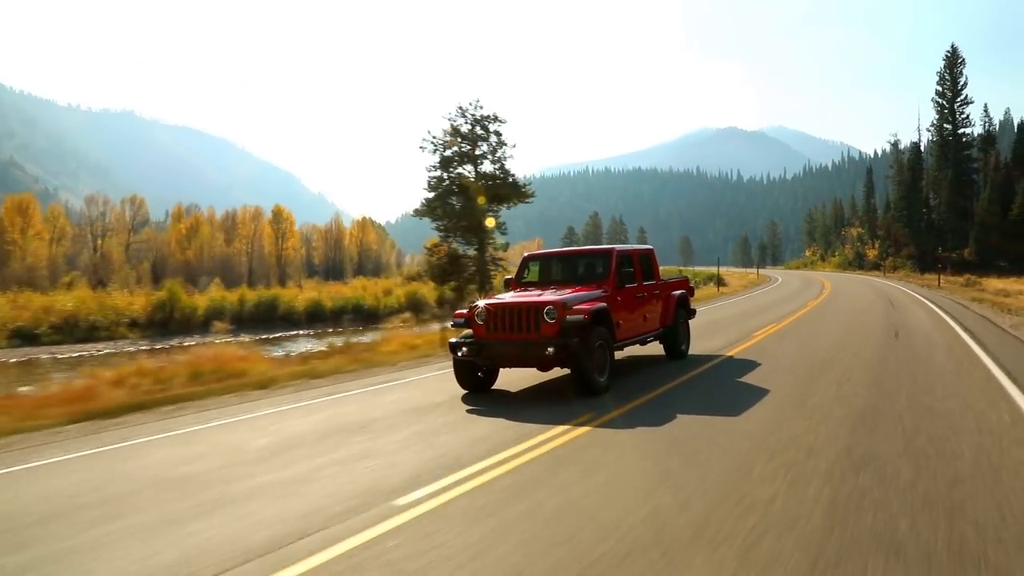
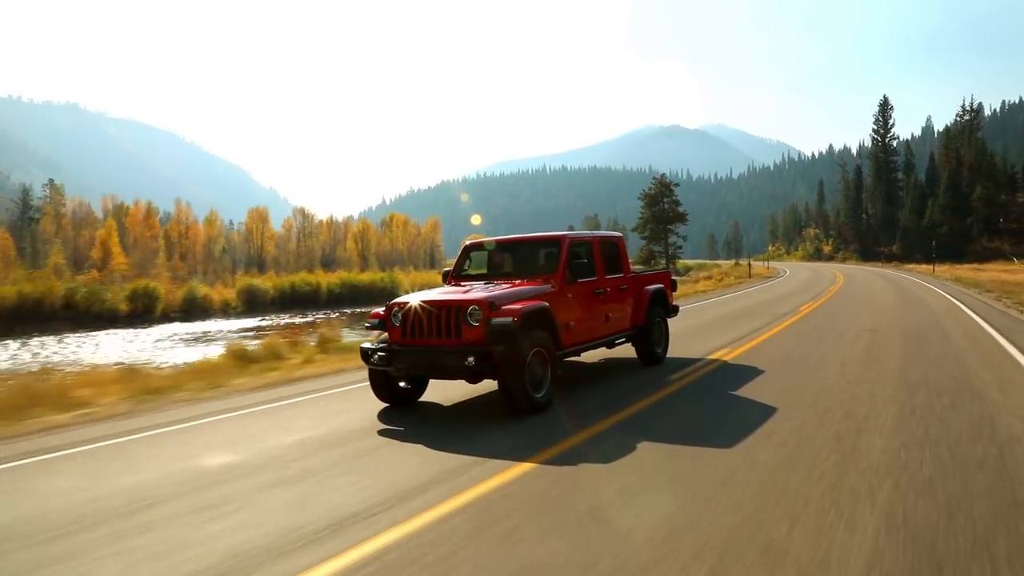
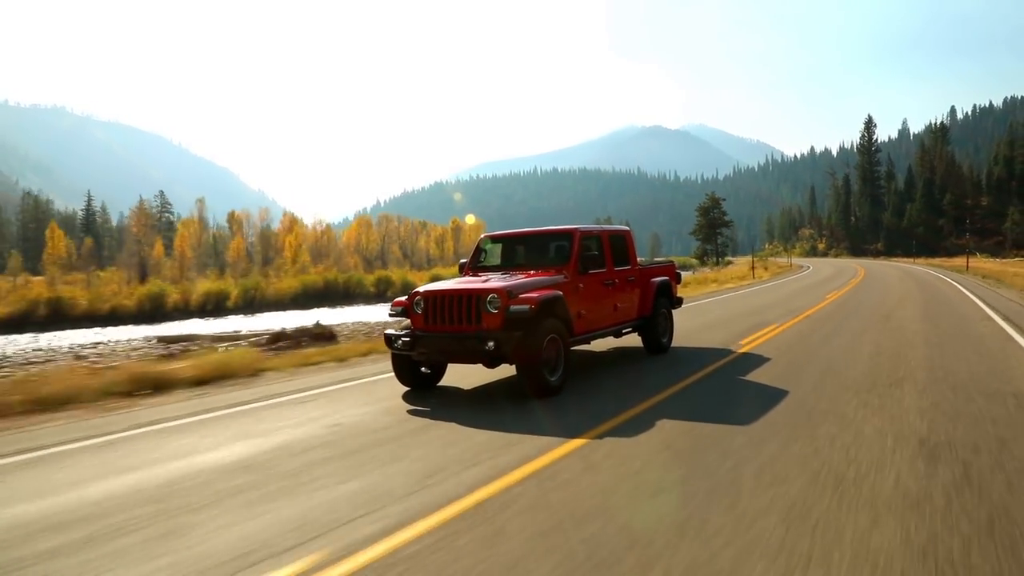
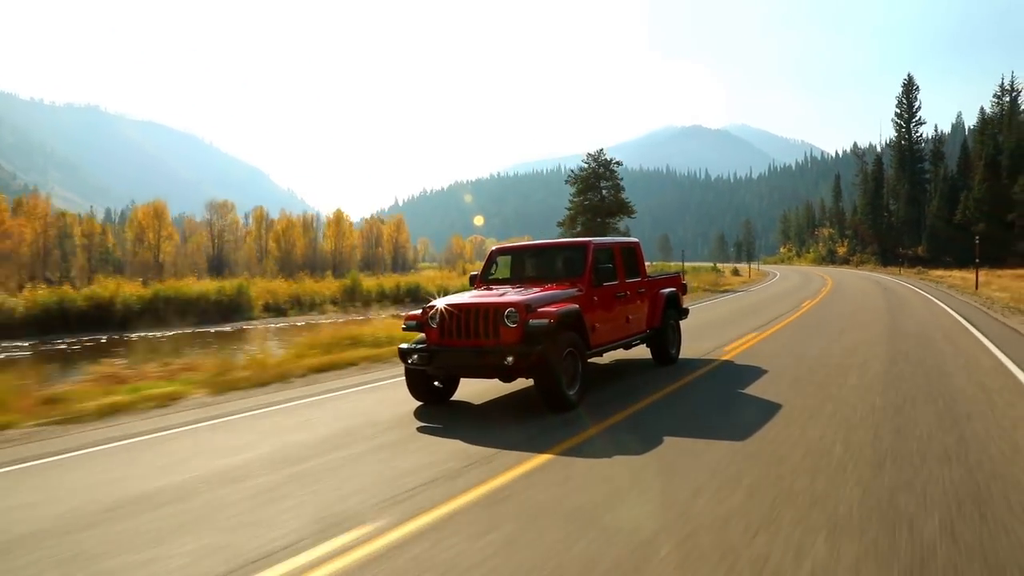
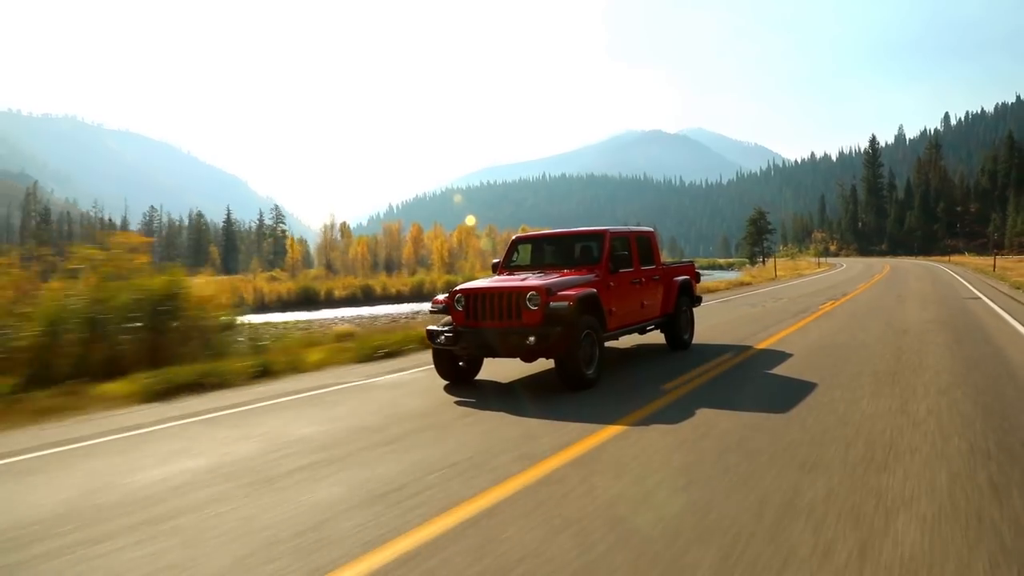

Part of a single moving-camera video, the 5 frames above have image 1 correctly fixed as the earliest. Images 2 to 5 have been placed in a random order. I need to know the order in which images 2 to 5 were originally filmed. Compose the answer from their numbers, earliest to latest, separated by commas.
4, 2, 3, 5
